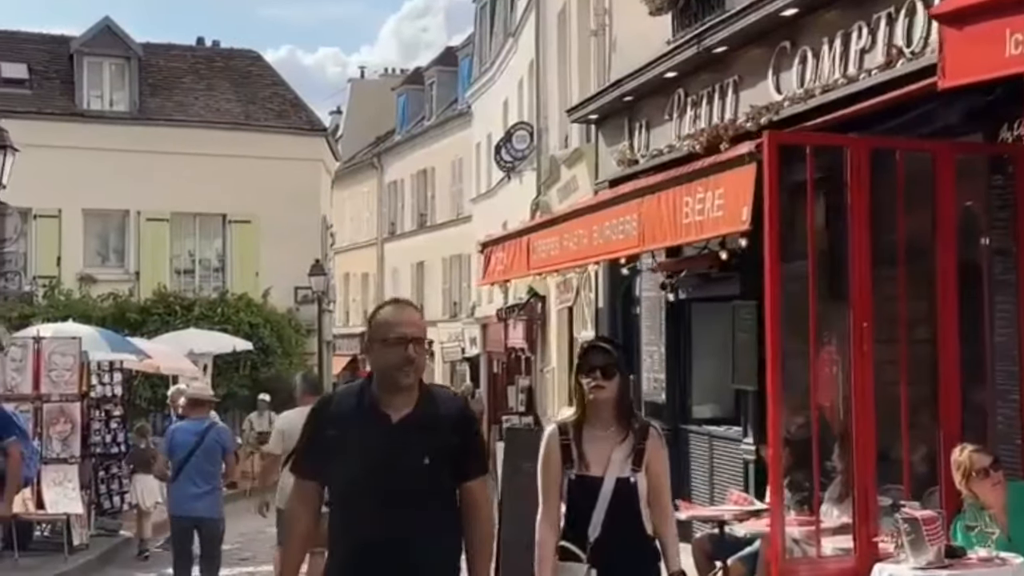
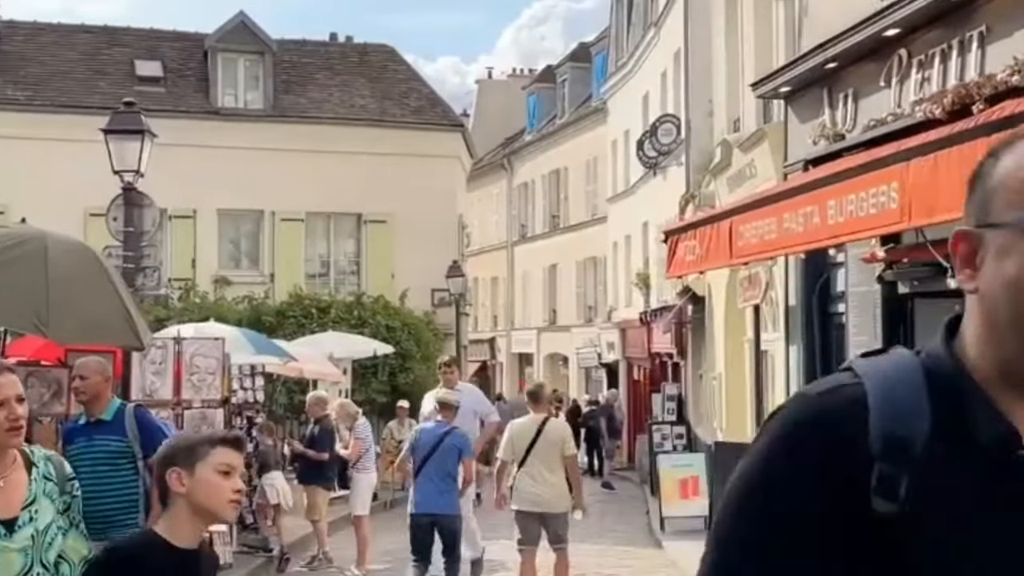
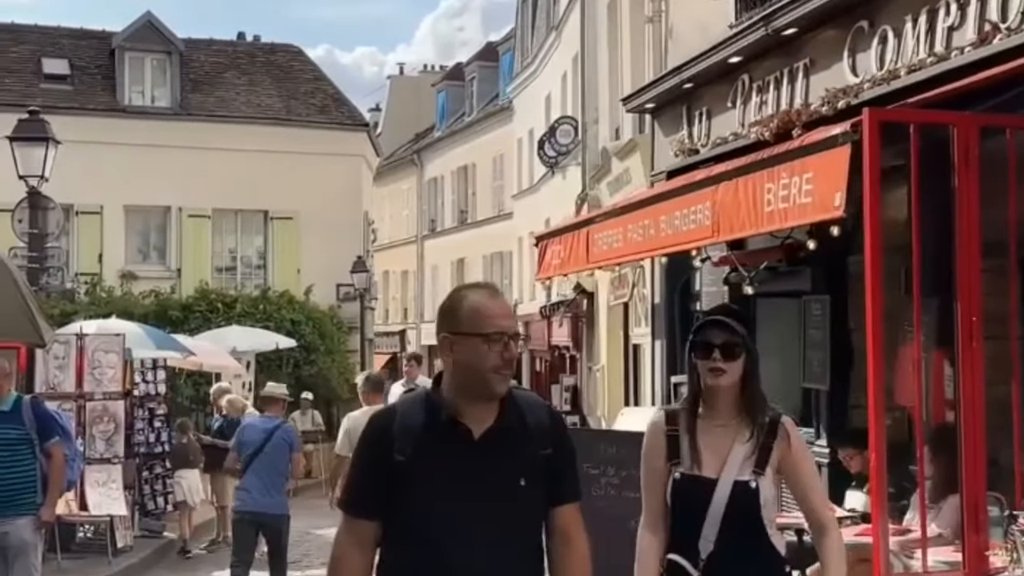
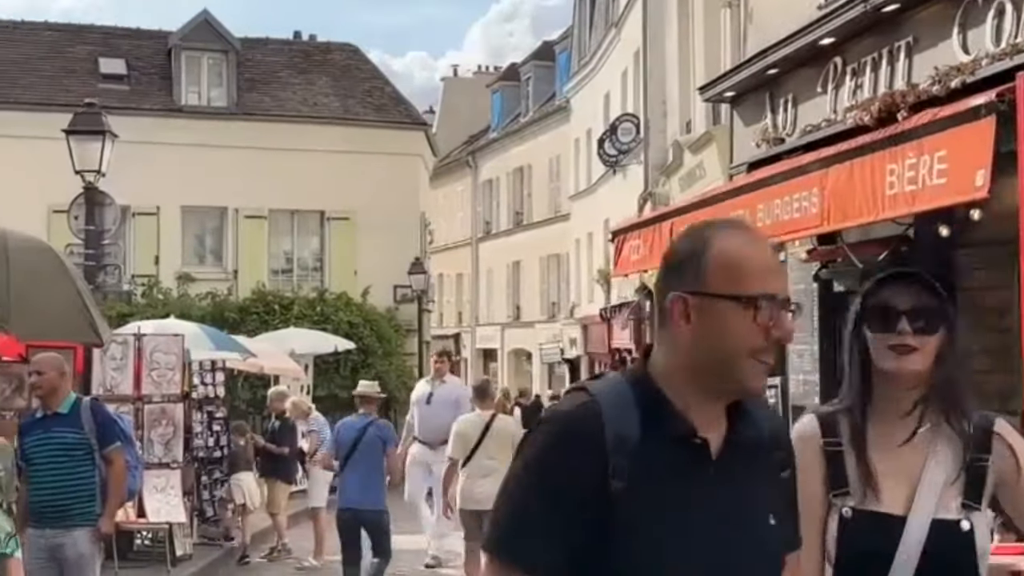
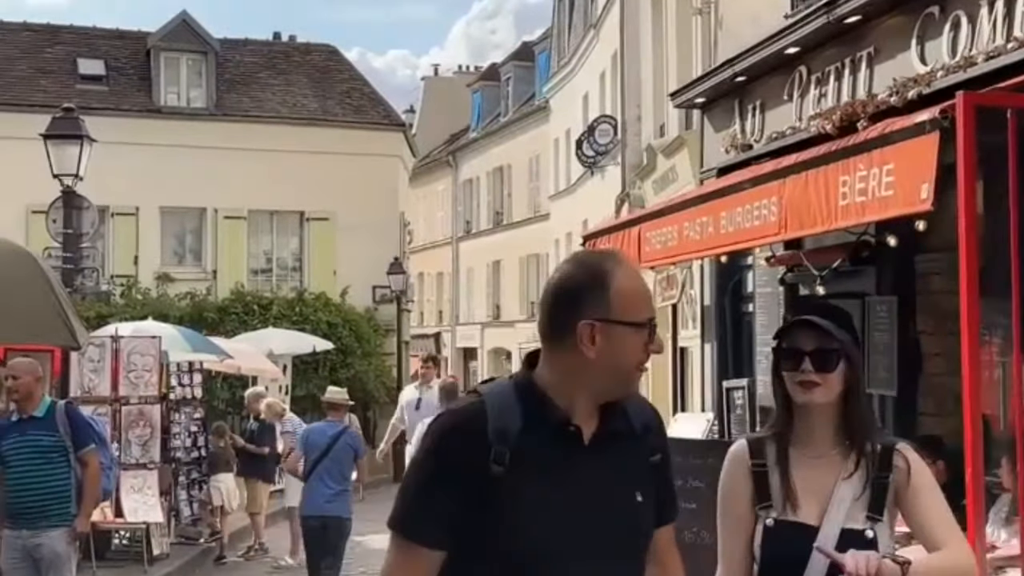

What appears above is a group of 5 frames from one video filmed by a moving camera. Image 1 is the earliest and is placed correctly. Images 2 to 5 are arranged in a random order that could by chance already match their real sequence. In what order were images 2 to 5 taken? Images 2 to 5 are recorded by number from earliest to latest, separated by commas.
3, 5, 4, 2
